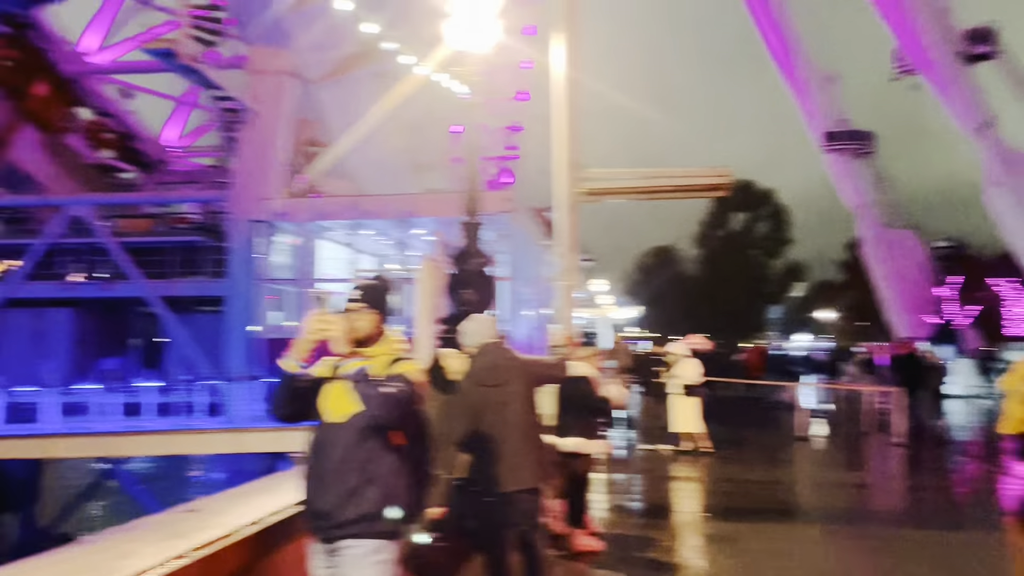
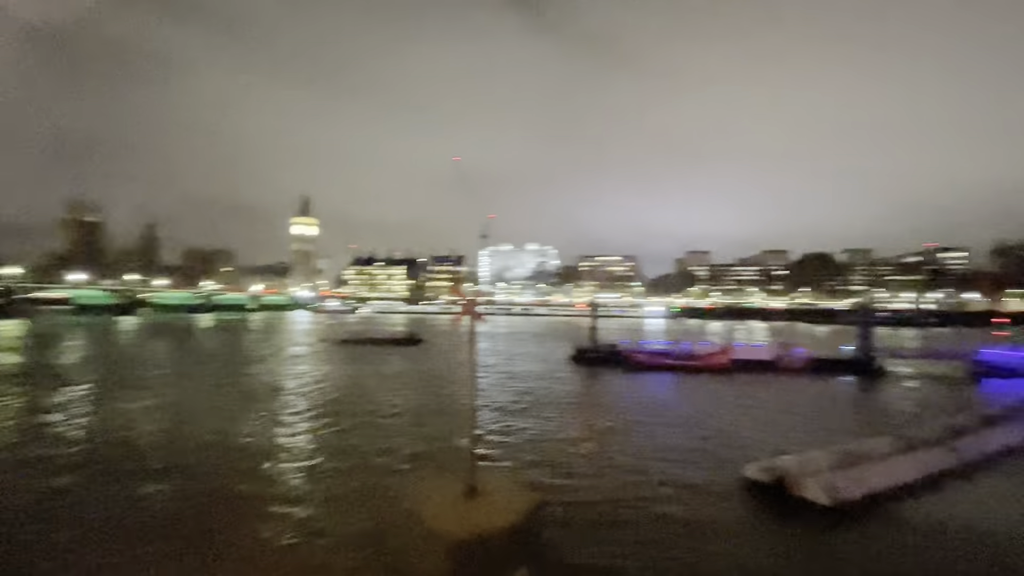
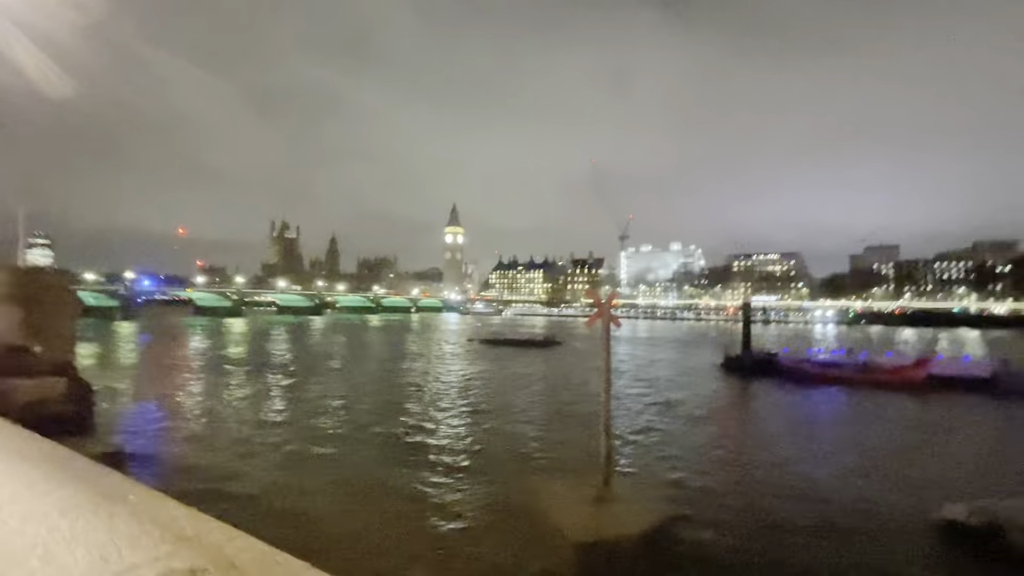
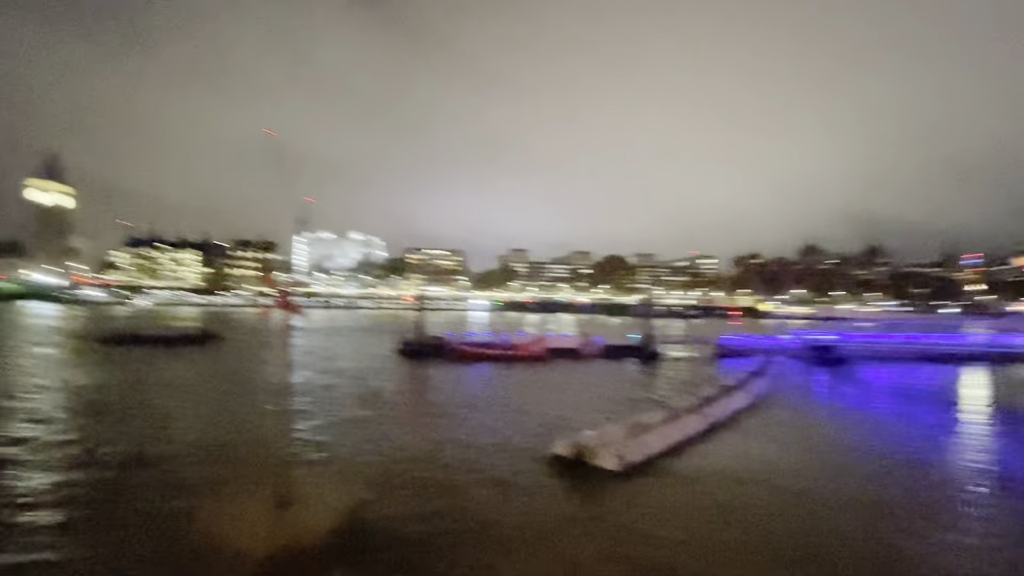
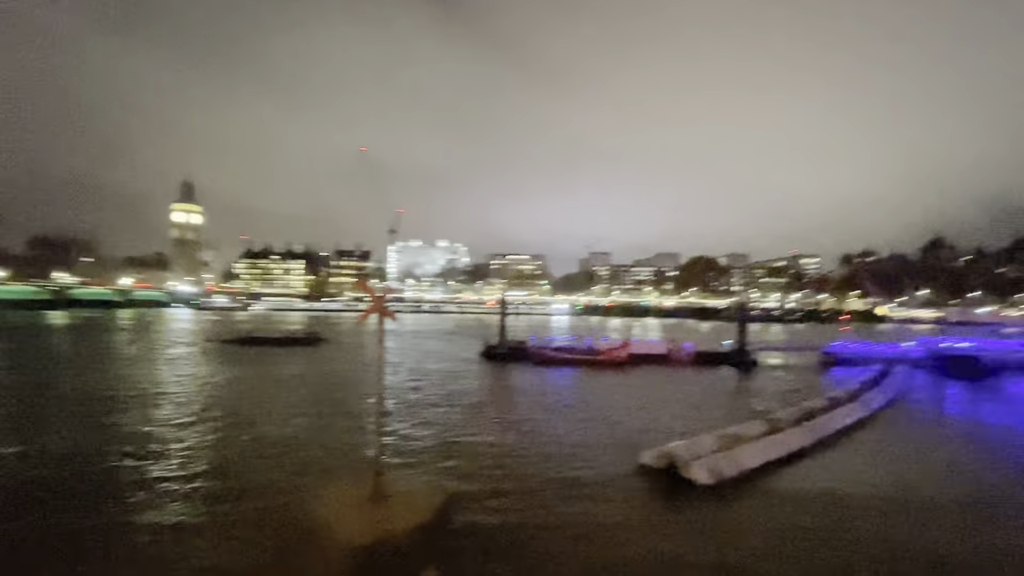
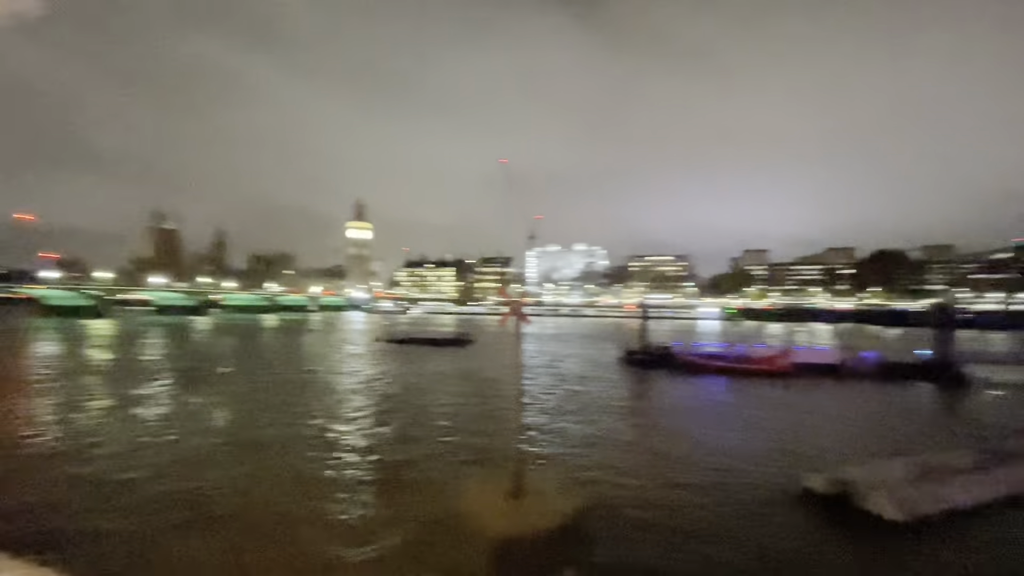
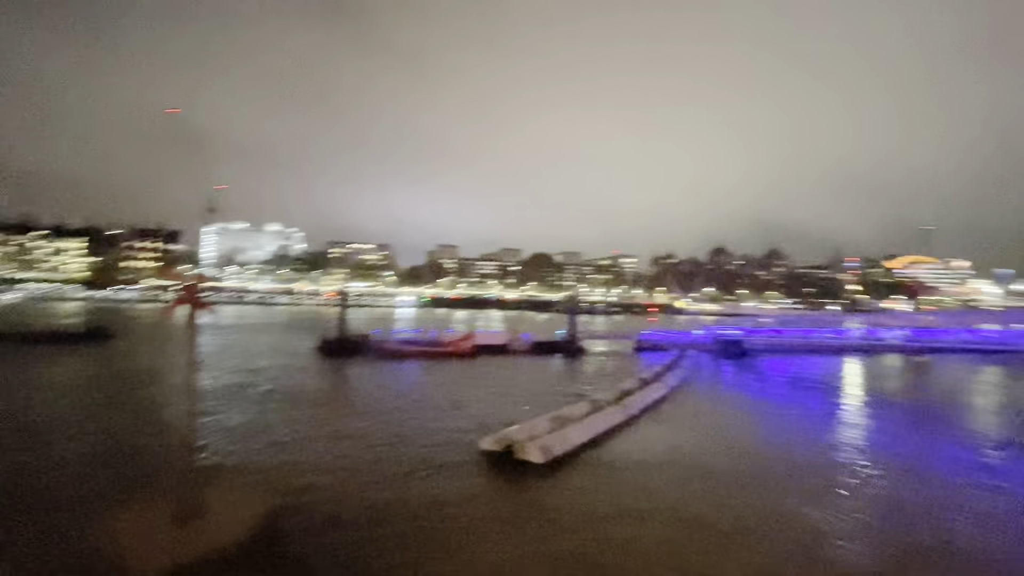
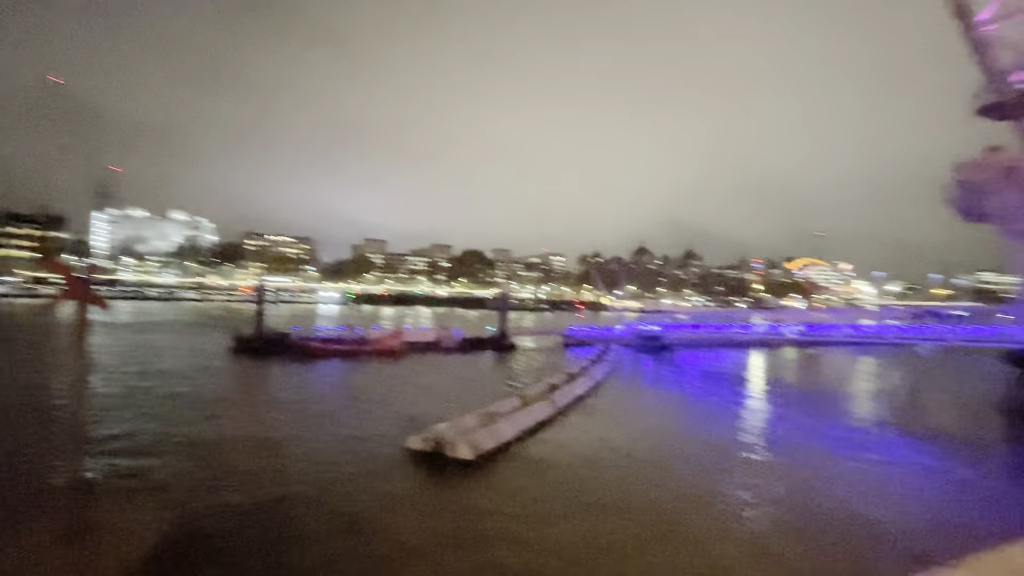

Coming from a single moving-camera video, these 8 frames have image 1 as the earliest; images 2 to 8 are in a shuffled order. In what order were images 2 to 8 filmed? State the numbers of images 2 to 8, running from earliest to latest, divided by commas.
3, 6, 2, 5, 4, 7, 8
